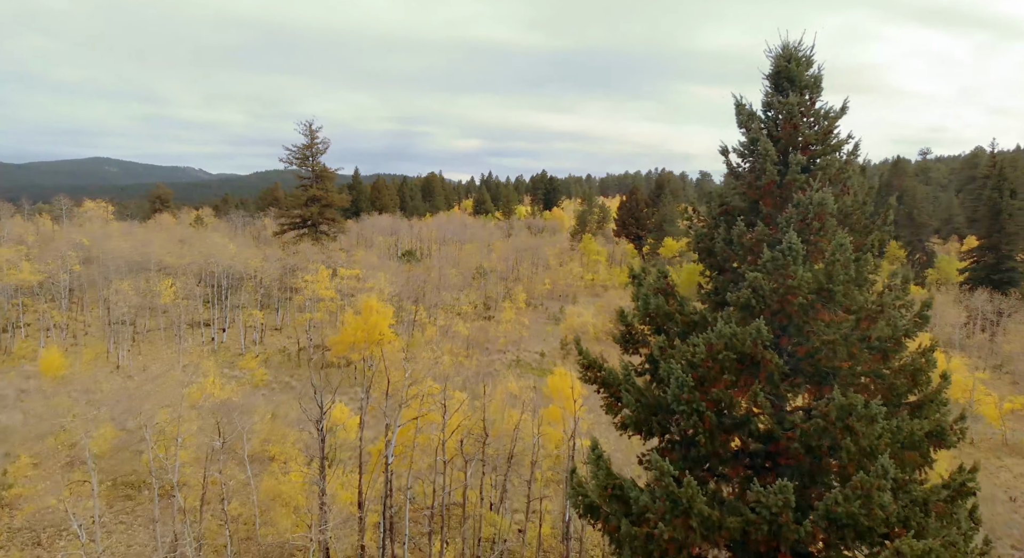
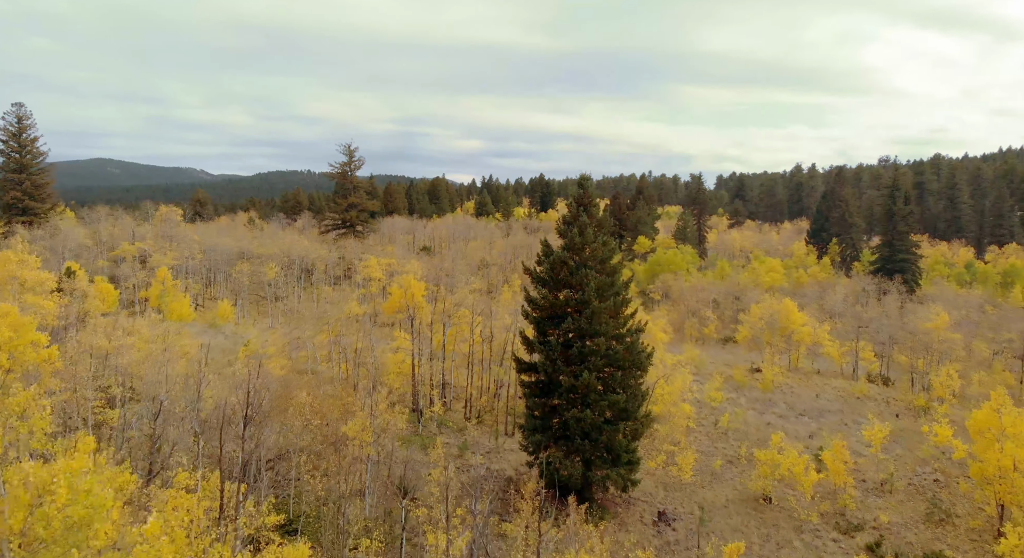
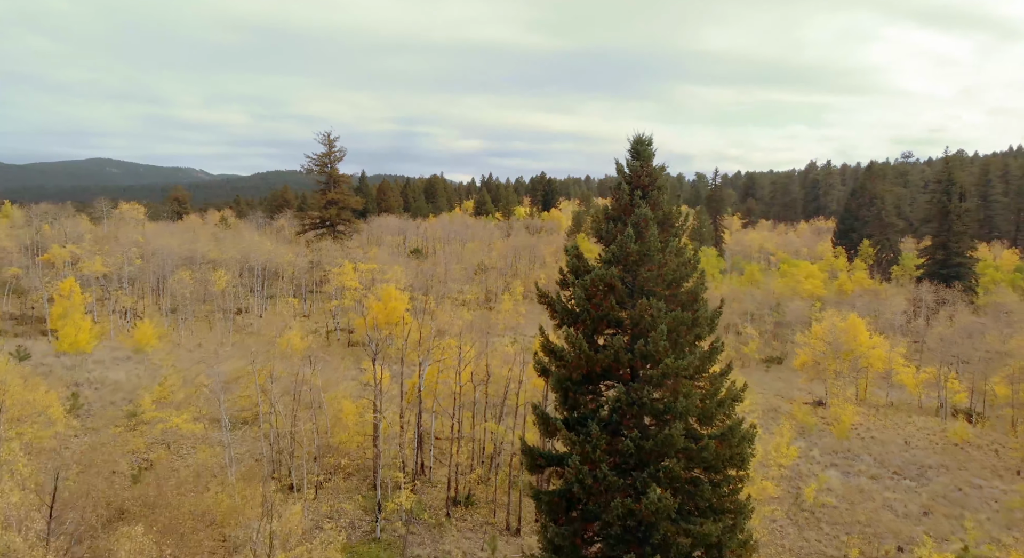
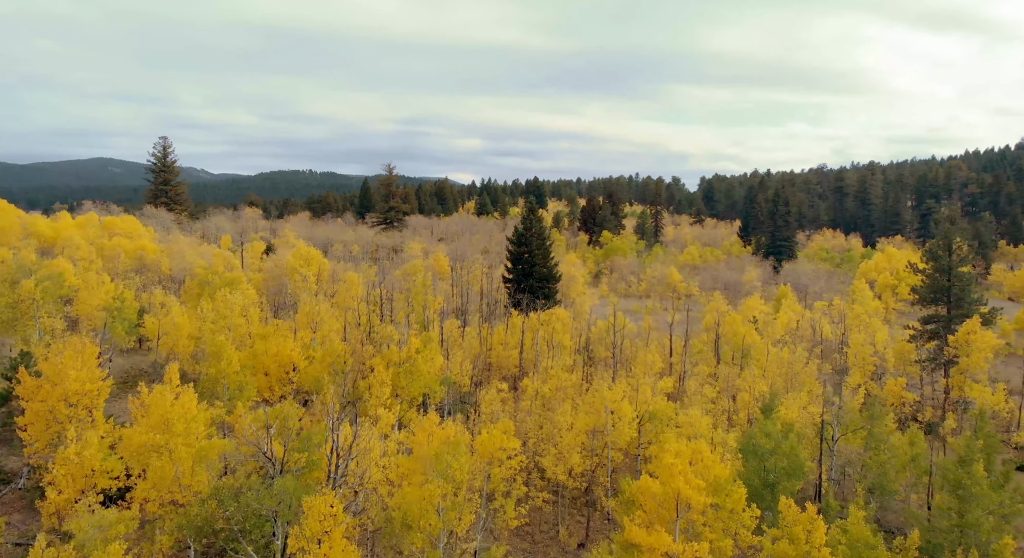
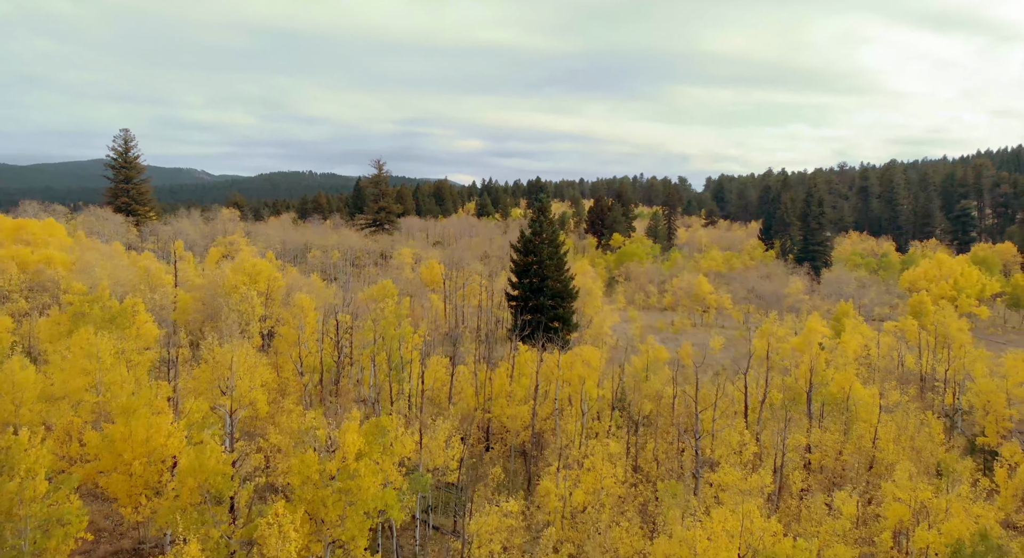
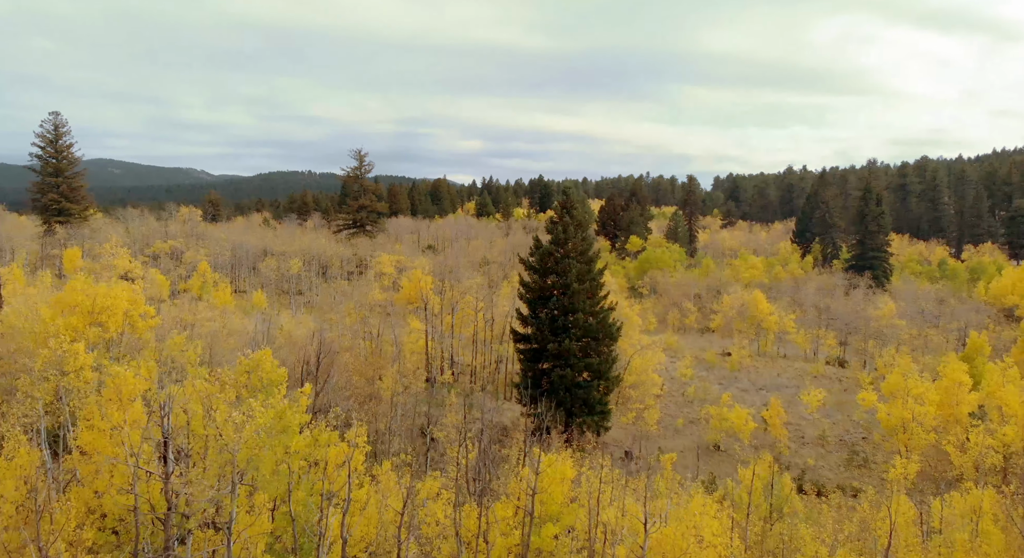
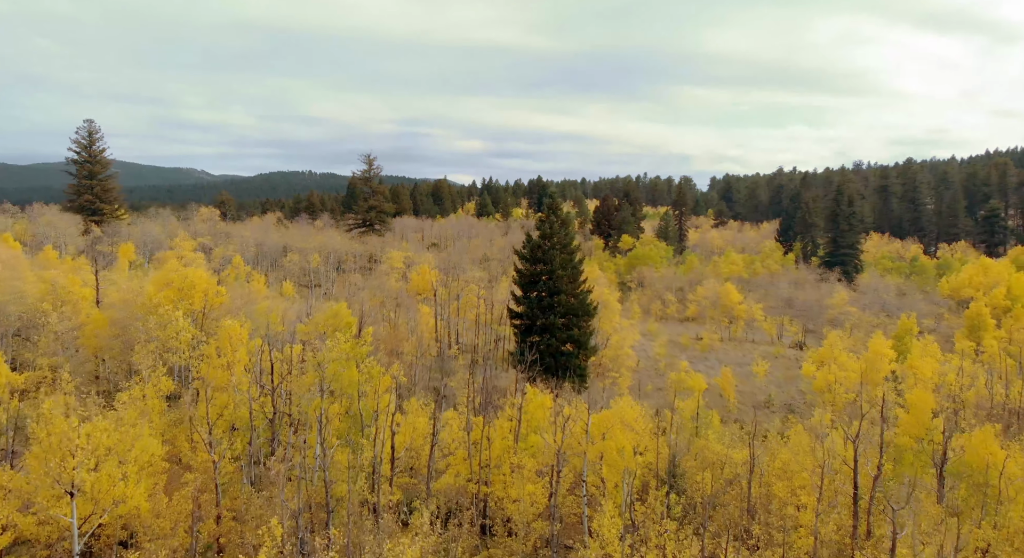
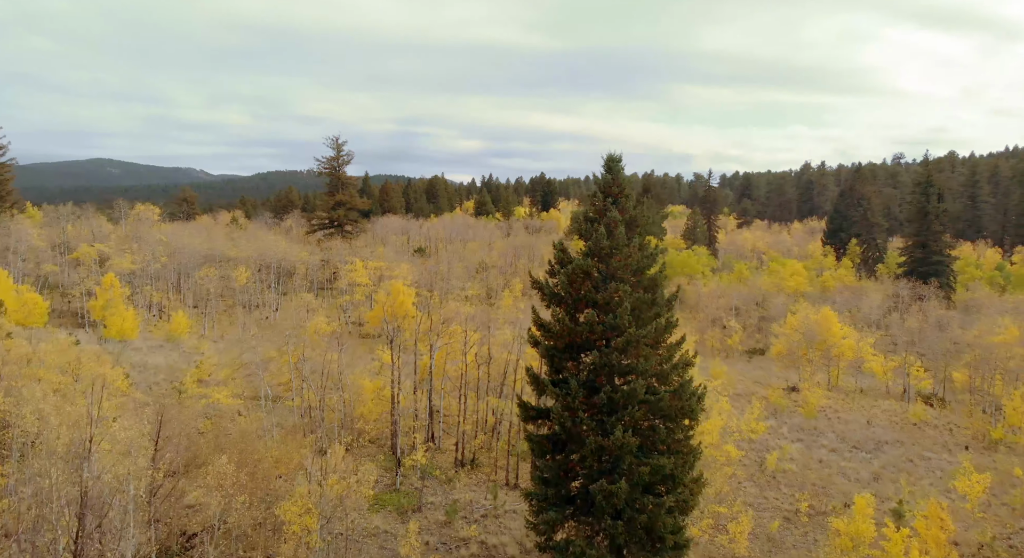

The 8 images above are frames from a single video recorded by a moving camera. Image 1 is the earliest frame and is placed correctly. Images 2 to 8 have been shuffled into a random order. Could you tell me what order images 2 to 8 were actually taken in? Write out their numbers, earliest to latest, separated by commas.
3, 8, 2, 6, 7, 5, 4
